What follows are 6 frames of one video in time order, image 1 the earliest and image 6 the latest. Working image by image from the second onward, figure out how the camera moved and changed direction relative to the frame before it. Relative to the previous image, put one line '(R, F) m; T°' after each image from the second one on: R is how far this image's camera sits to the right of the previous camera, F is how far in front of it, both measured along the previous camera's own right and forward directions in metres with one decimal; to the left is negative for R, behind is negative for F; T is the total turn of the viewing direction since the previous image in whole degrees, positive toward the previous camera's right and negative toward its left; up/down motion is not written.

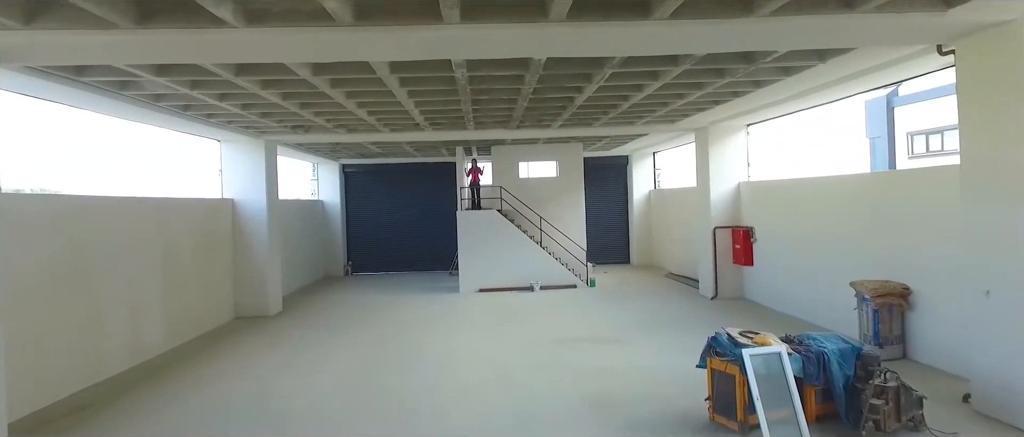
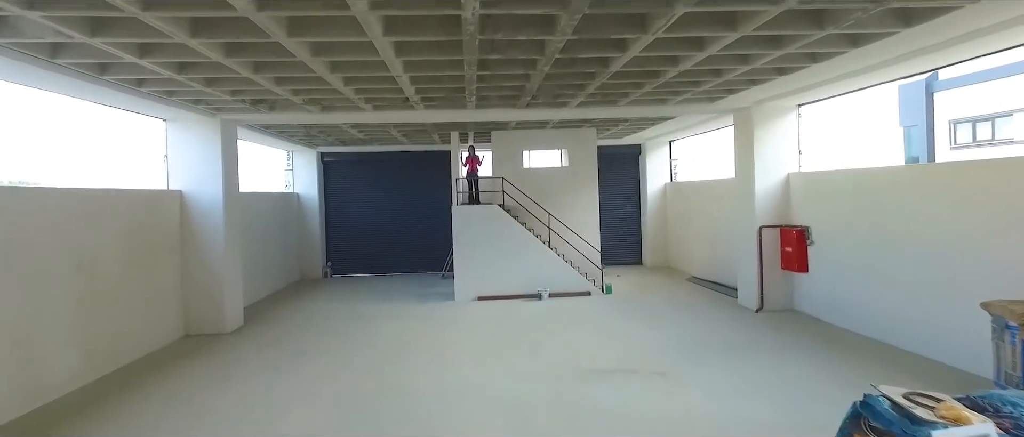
(-0.2, +1.5) m; +1°
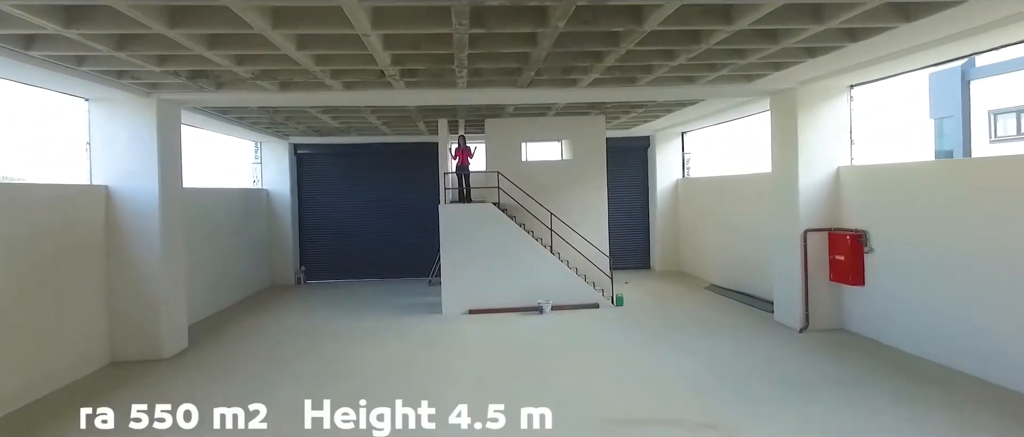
(-0.1, +1.3) m; +1°
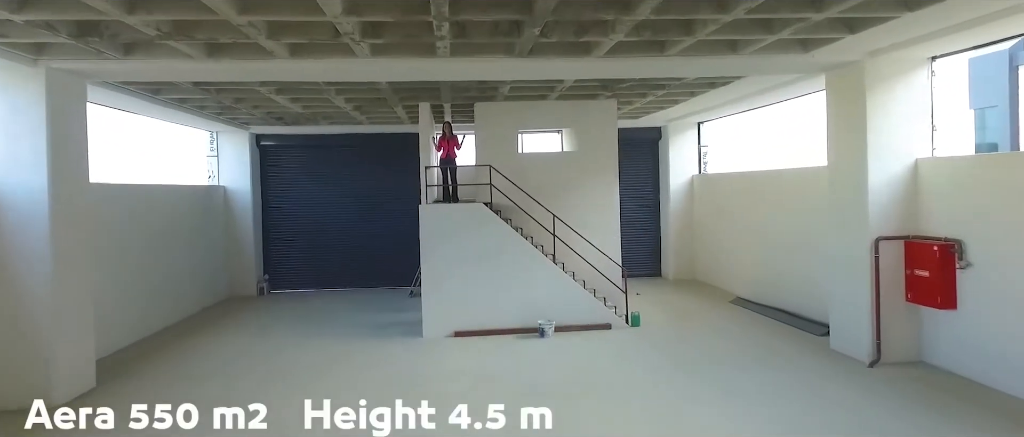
(0.0, +1.4) m; +1°
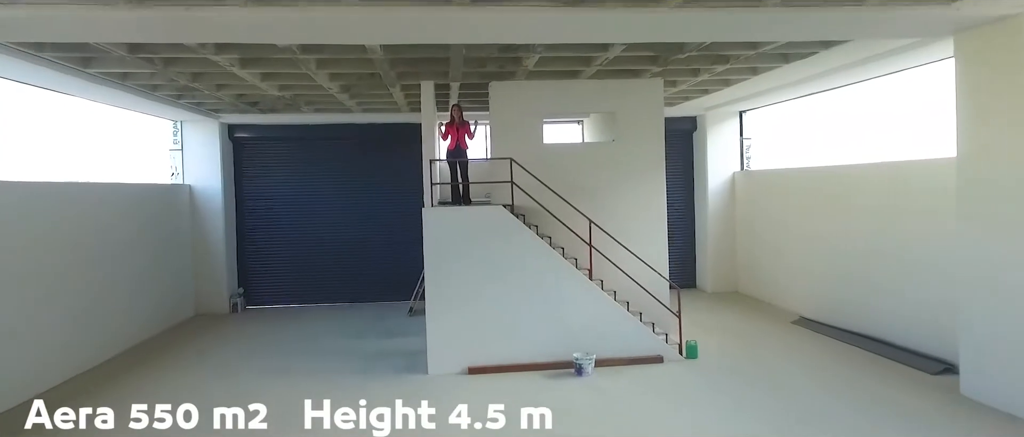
(-0.2, +1.4) m; 0°
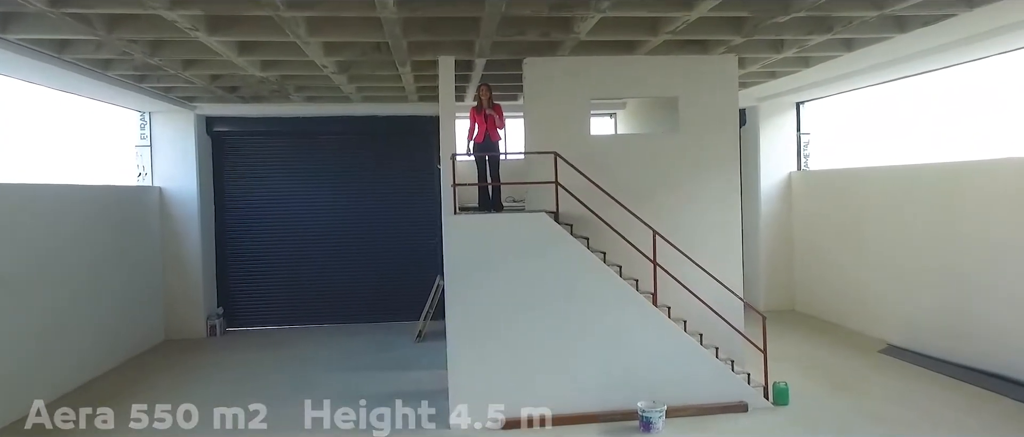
(-0.3, +1.2) m; 0°
